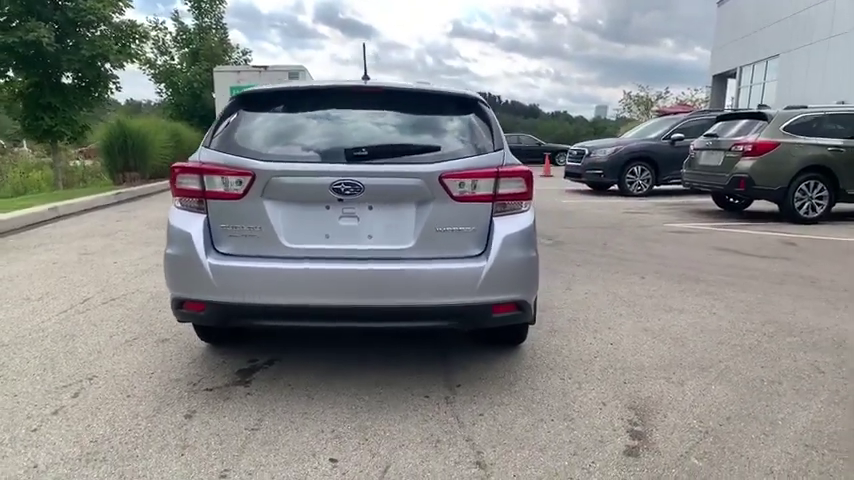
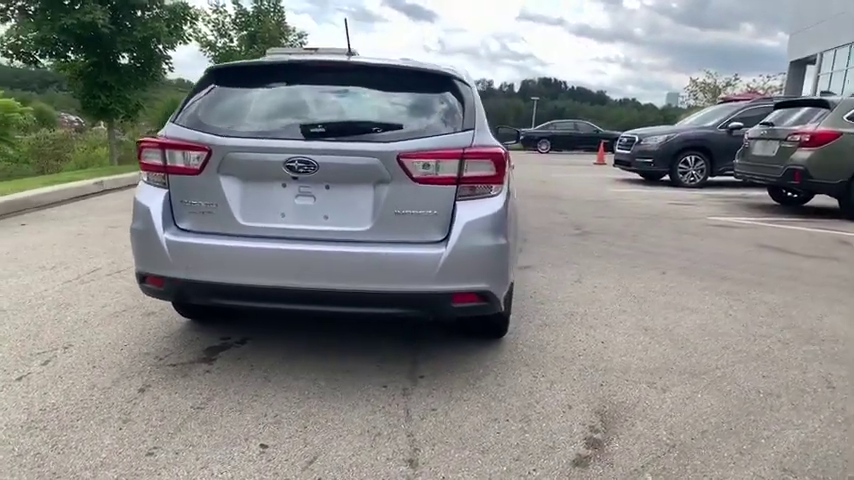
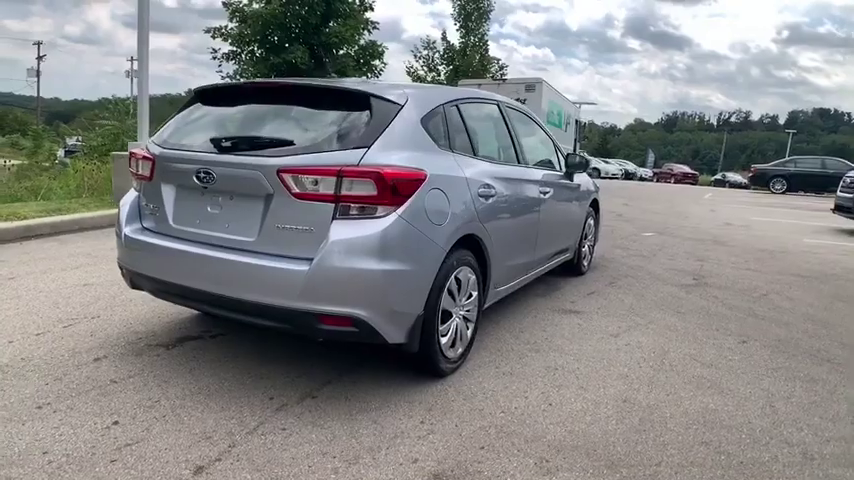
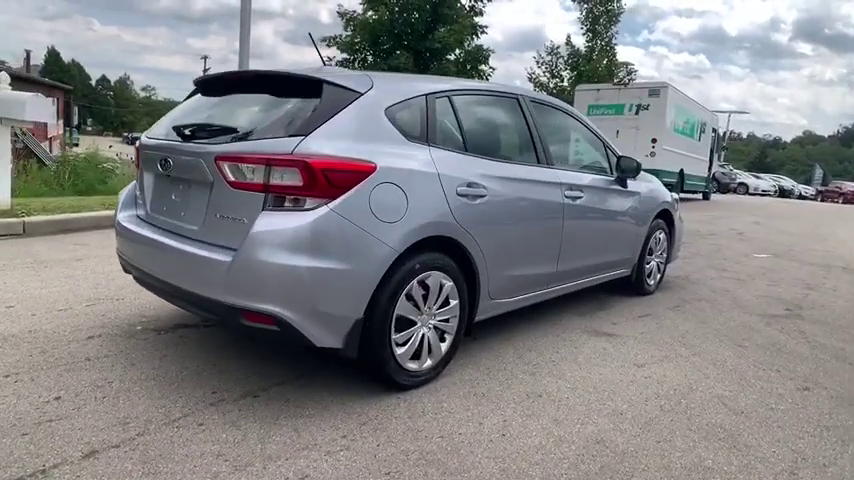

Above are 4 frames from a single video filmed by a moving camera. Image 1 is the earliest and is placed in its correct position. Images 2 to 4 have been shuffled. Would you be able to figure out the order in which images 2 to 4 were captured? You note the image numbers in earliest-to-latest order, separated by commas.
2, 3, 4
